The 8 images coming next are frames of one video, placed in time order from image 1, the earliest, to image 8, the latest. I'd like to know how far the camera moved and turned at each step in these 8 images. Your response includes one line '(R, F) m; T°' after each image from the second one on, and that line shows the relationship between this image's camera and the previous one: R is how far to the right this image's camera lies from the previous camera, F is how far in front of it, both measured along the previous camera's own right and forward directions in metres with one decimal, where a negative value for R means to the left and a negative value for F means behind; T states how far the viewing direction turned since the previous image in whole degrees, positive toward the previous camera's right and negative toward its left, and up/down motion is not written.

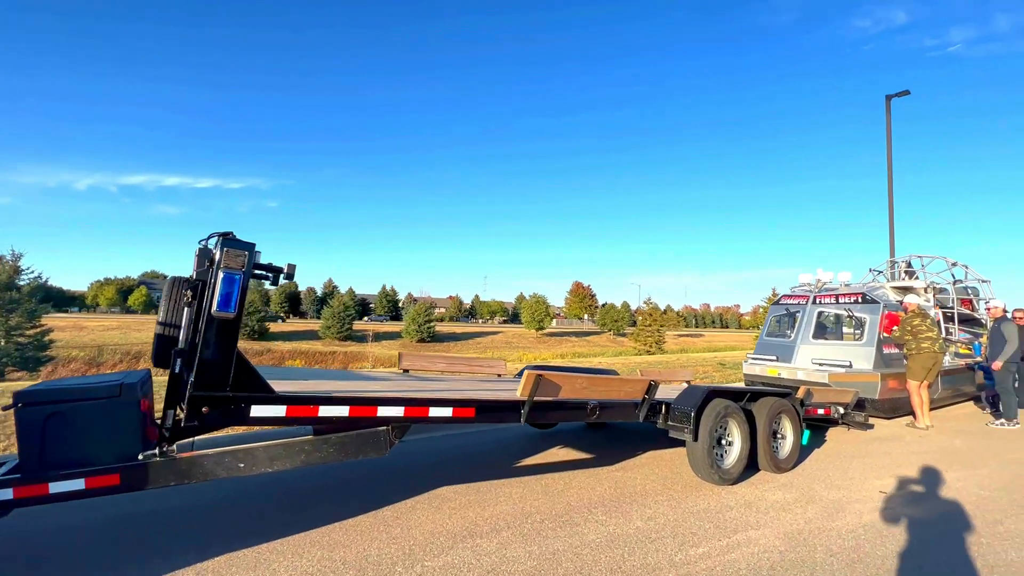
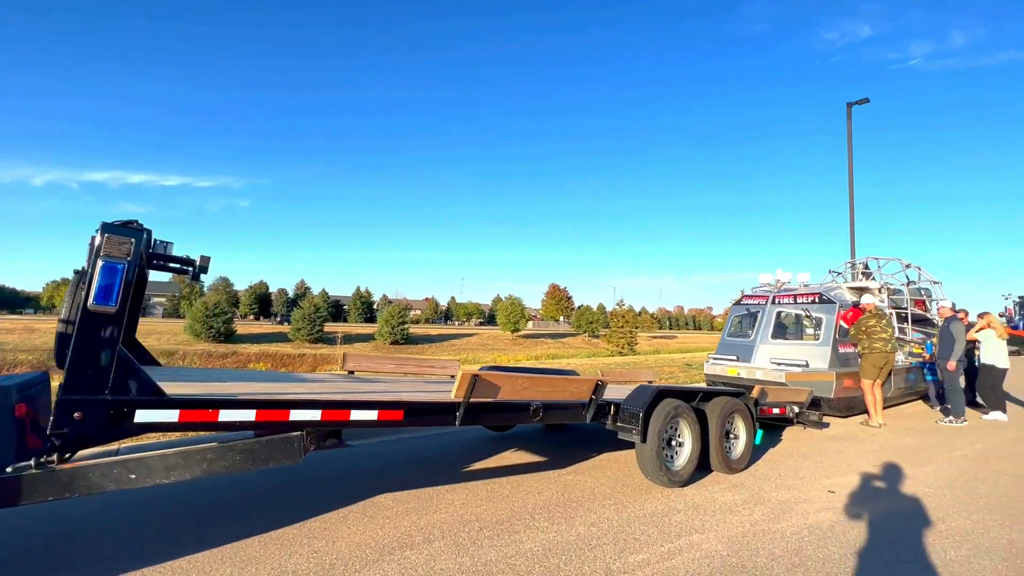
(+0.3, +0.2) m; +2°
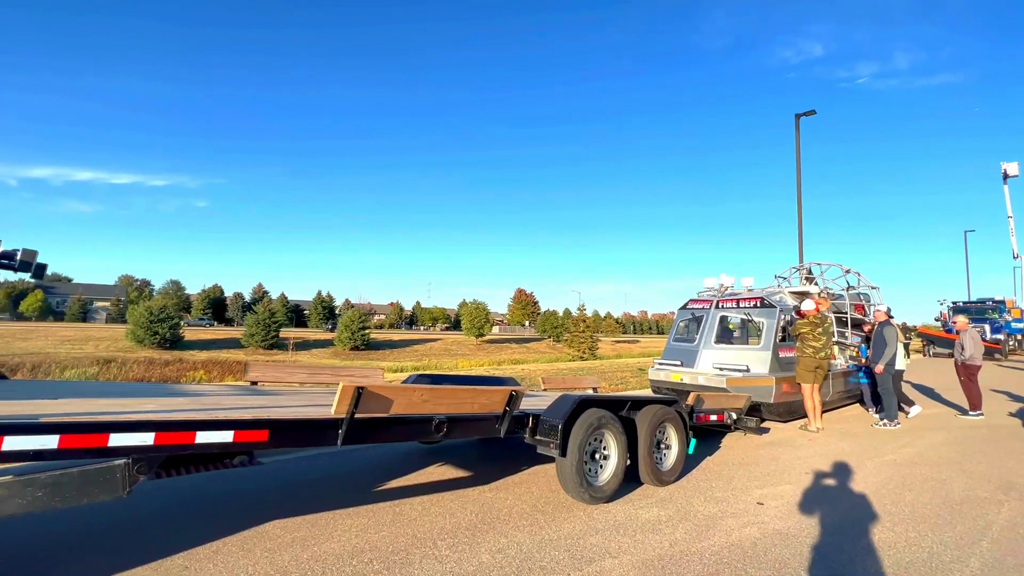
(+0.5, +0.4) m; +3°
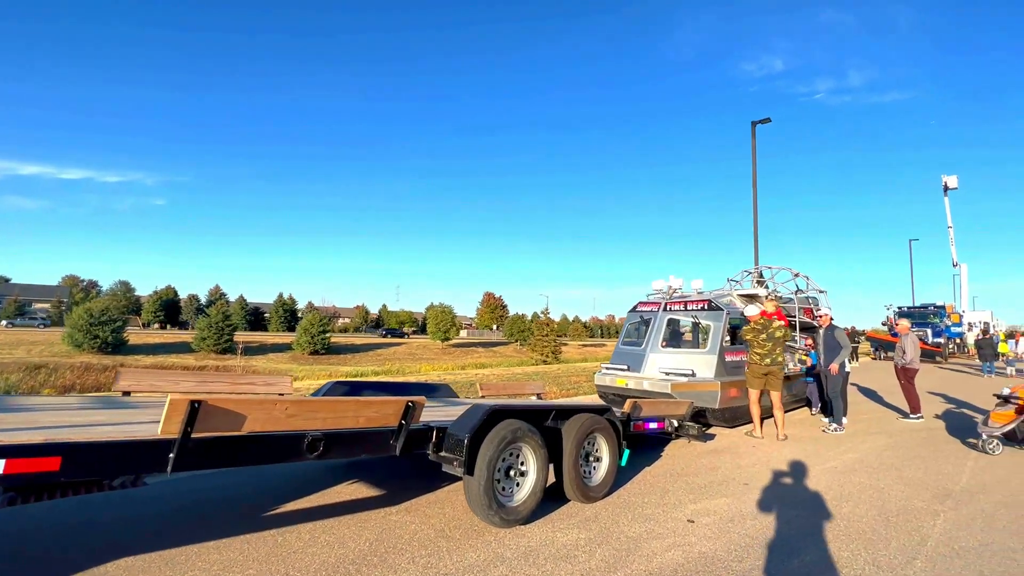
(+0.5, +0.5) m; +3°
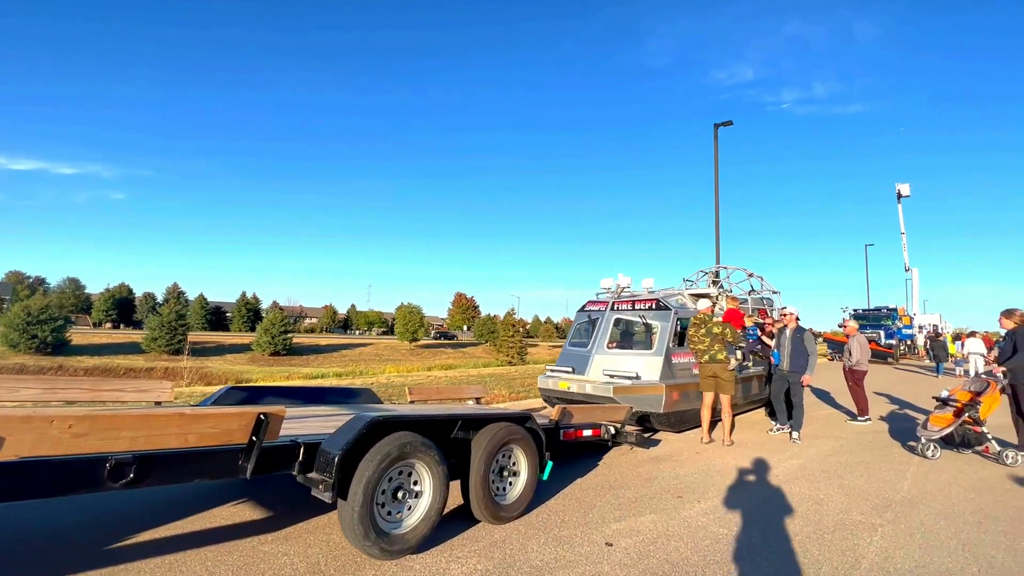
(+0.6, +0.6) m; +3°
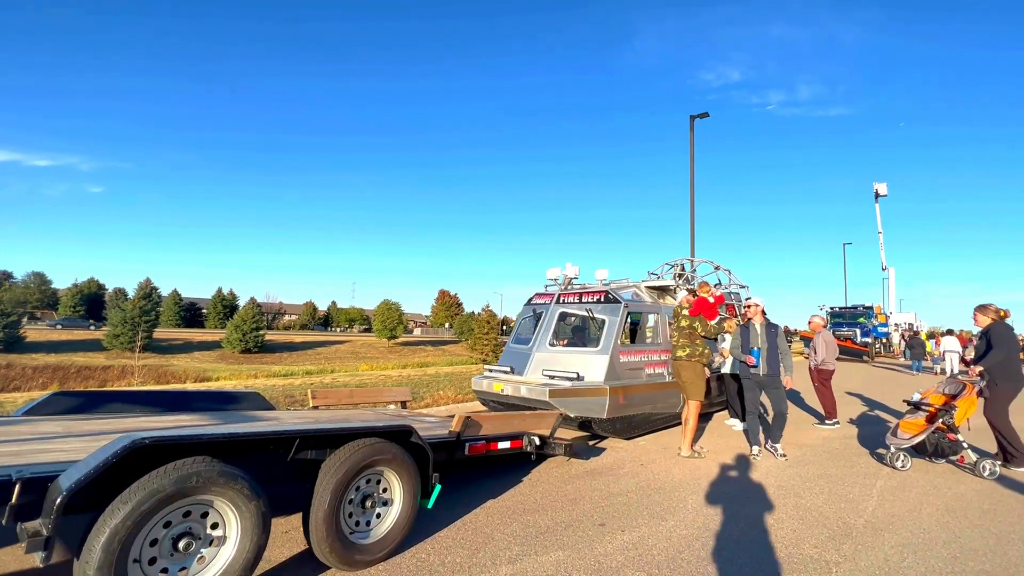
(+0.8, +1.0) m; +2°
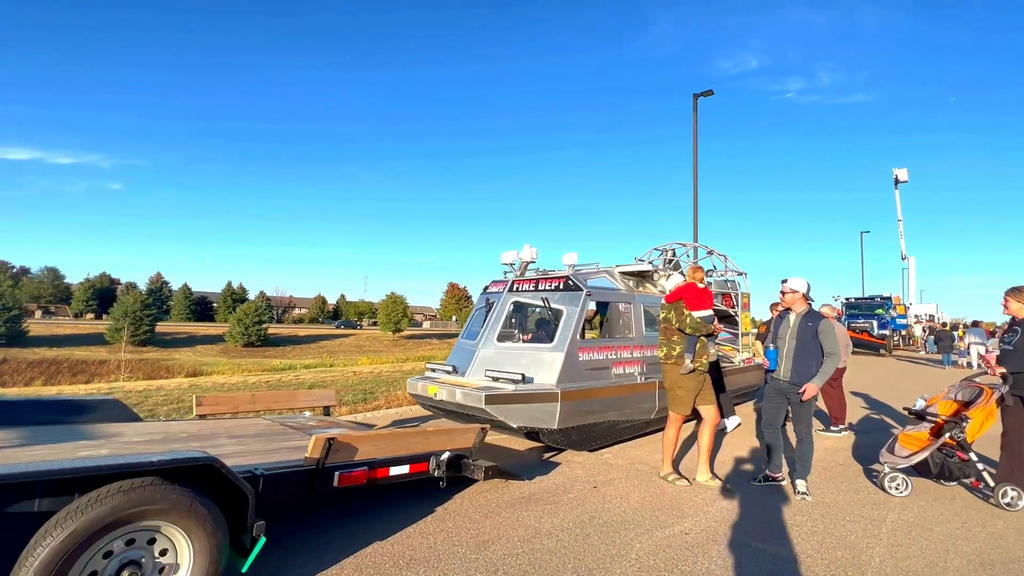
(+0.9, +1.3) m; -1°
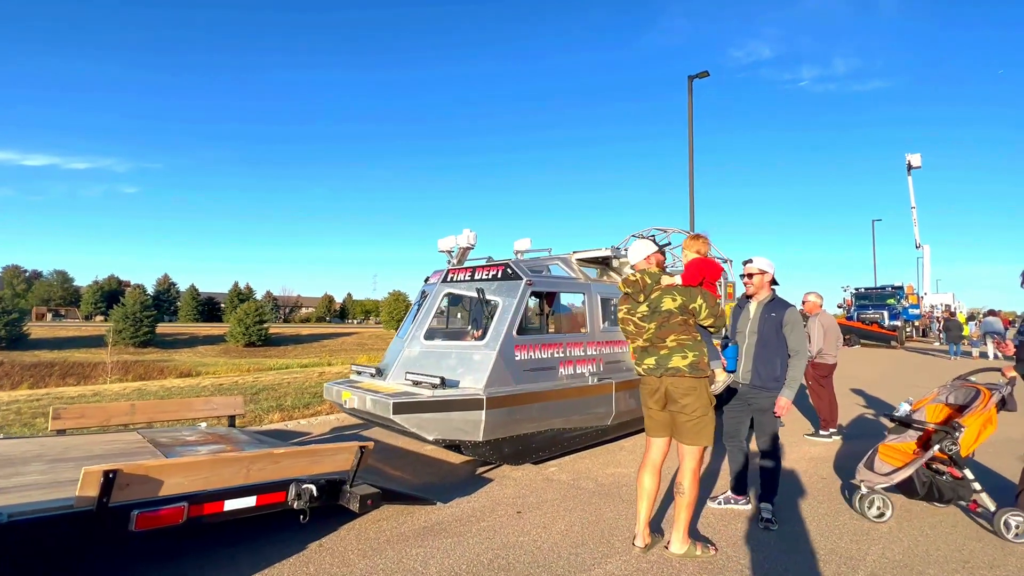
(+0.9, +0.9) m; -1°
